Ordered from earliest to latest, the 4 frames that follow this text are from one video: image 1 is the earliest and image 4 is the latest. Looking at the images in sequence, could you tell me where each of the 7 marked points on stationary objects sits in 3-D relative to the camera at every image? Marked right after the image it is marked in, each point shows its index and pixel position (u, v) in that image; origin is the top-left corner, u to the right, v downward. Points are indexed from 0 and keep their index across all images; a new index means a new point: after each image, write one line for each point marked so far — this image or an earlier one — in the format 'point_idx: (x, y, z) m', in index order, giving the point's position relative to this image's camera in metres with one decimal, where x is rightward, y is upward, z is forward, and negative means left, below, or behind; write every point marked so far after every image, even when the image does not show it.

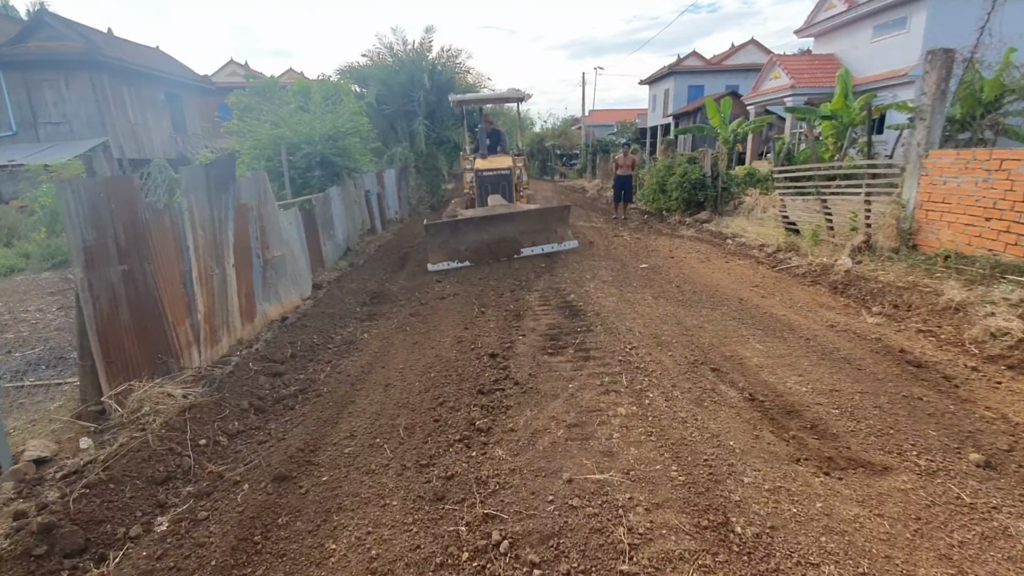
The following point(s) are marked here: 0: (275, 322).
0: (-2.5, -0.4, +6.4) m
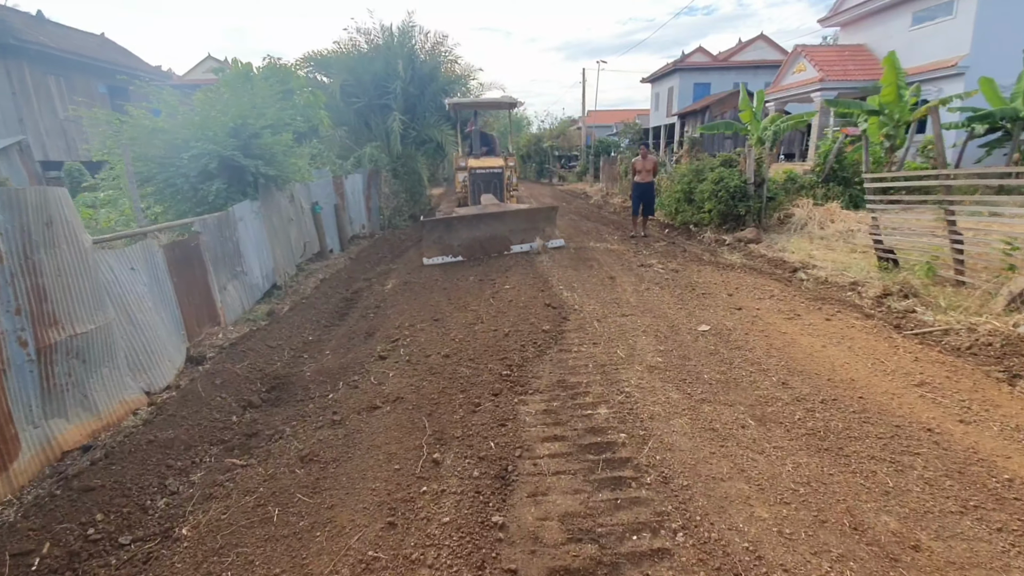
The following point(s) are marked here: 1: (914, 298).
0: (-2.6, -1.0, +3.5) m
1: (+4.0, -0.1, +6.1) m
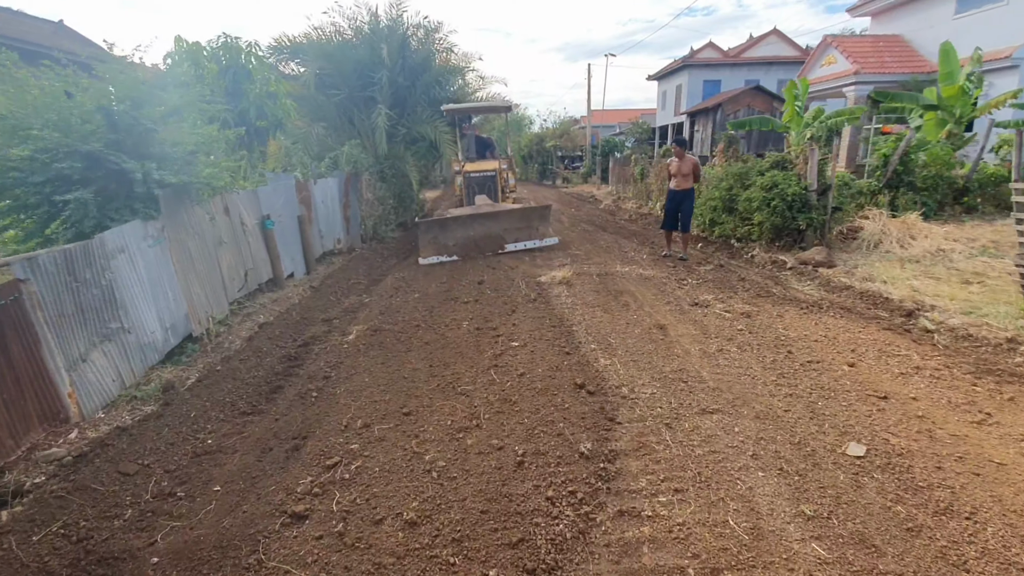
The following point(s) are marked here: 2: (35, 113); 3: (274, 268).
0: (-2.5, -1.4, +1.4) m
1: (+4.1, -0.6, +4.0) m
2: (-3.3, +1.2, +4.5) m
3: (-2.9, +0.2, +7.5) m
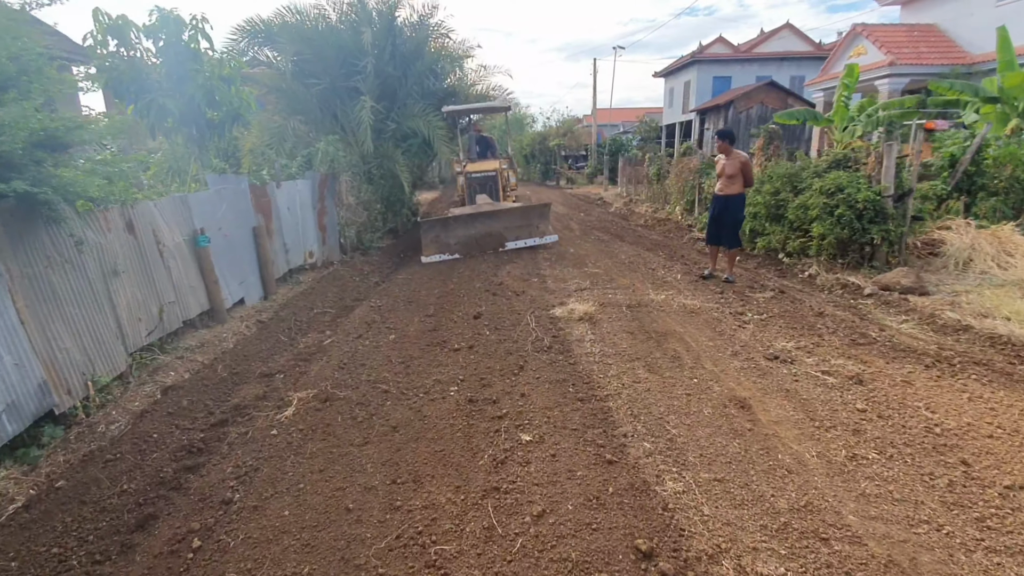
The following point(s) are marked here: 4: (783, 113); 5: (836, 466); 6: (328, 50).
0: (-2.4, -1.8, -0.2) m
1: (+4.1, -0.9, +2.4) m
2: (-3.3, +0.8, +2.8) m
3: (-2.8, -0.1, +5.8) m
4: (+4.8, +3.2, +11.2) m
5: (+1.5, -0.8, +2.8) m
6: (-3.6, +4.7, +12.1) m
